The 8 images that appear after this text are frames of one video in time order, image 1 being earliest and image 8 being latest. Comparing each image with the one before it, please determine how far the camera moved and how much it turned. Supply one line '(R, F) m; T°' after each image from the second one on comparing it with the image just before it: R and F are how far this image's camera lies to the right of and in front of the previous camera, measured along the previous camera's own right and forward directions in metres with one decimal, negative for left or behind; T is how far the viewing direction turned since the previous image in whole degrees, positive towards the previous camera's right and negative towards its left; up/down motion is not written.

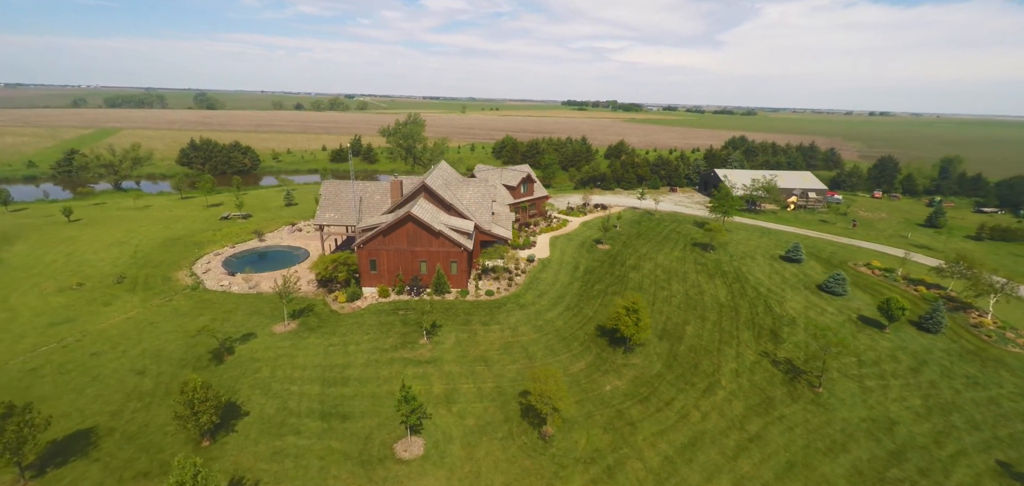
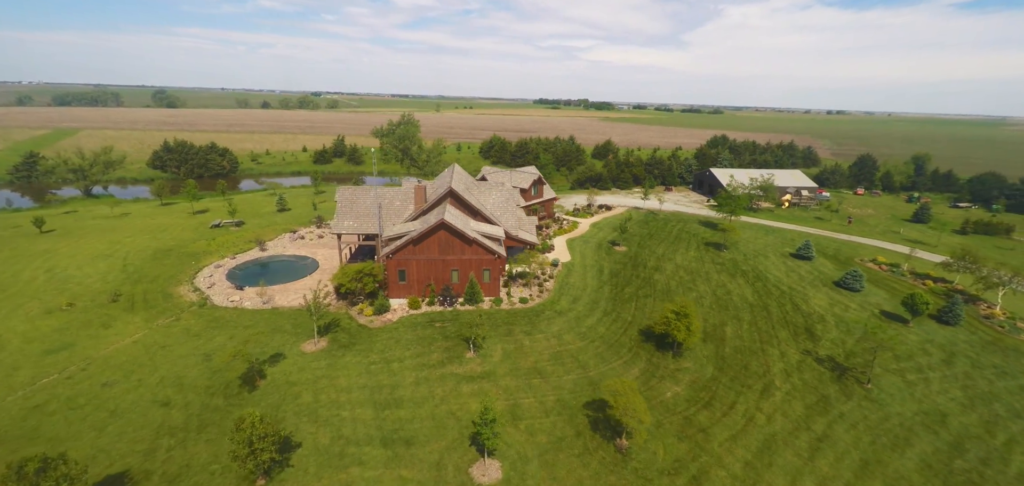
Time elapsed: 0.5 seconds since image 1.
(-5.0, +0.9) m; +4°
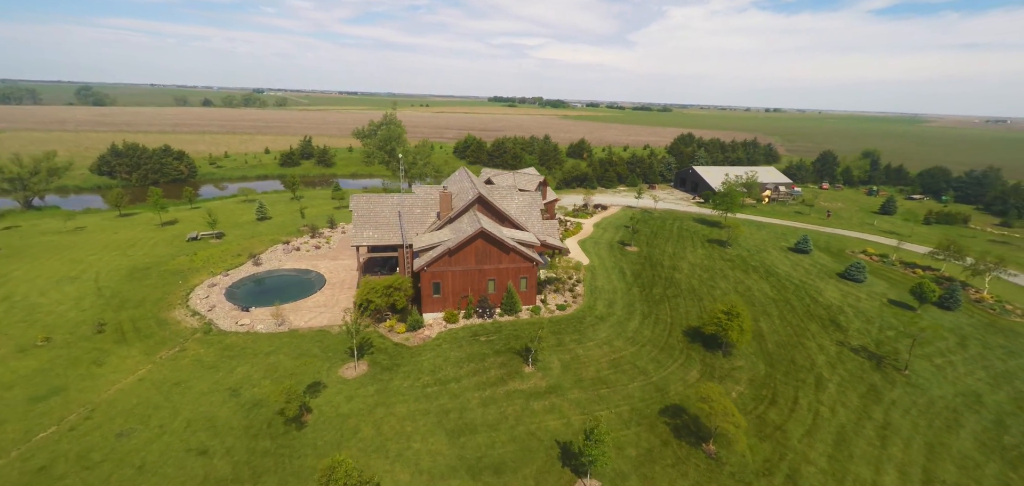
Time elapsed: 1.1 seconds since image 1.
(-6.2, +1.3) m; +6°
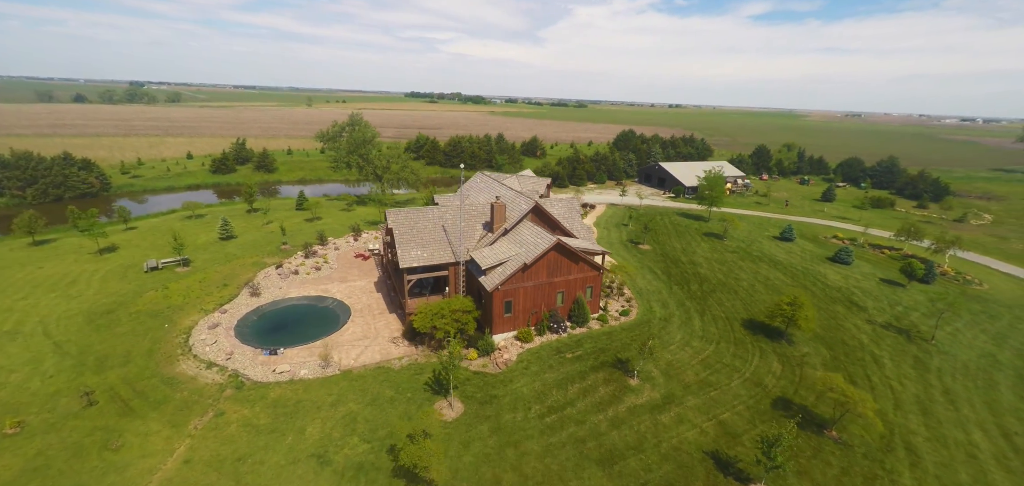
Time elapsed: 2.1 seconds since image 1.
(-10.4, +2.5) m; +11°
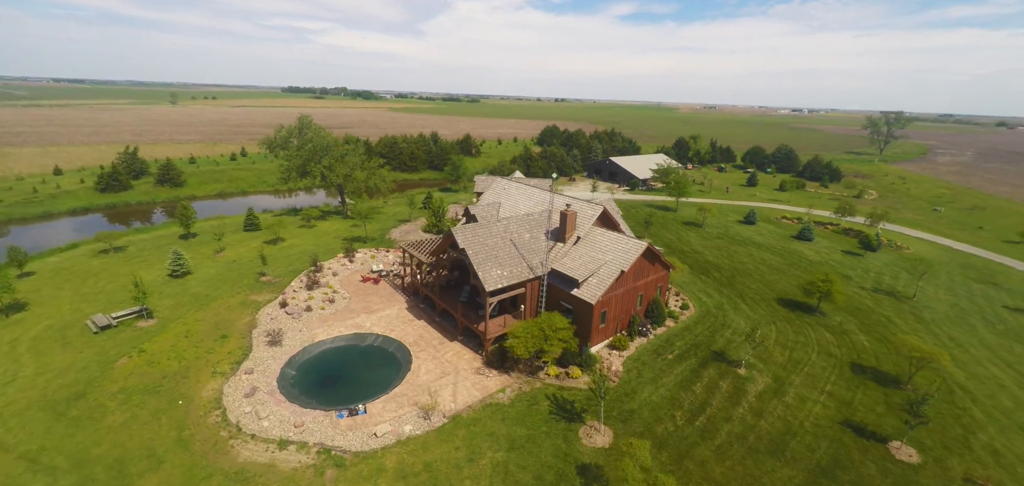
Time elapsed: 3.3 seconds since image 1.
(-12.3, +3.2) m; +14°
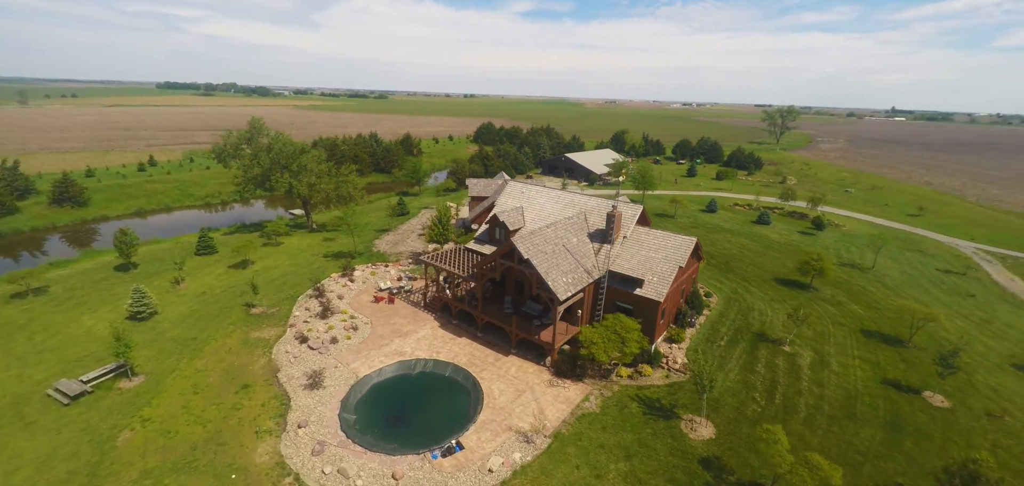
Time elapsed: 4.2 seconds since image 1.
(-9.1, +1.9) m; +11°
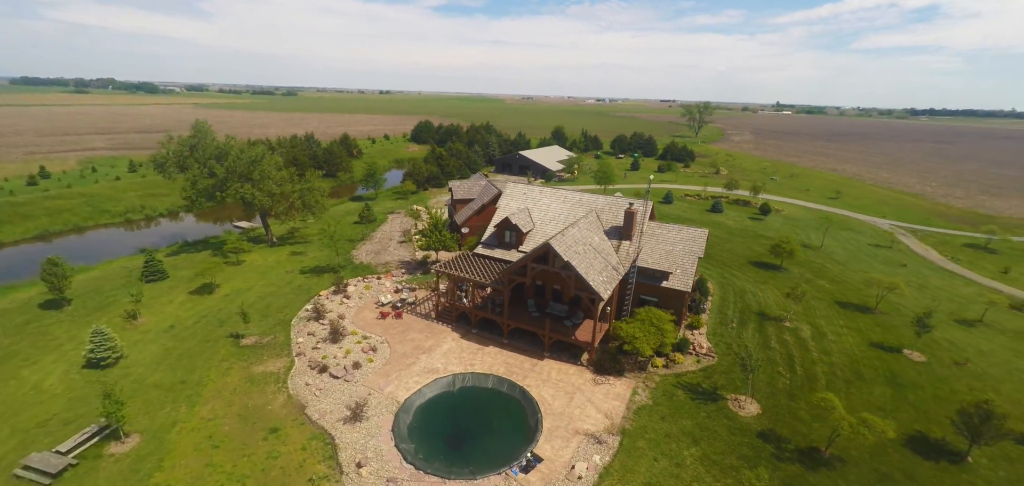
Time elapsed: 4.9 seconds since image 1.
(-6.7, +1.1) m; +10°
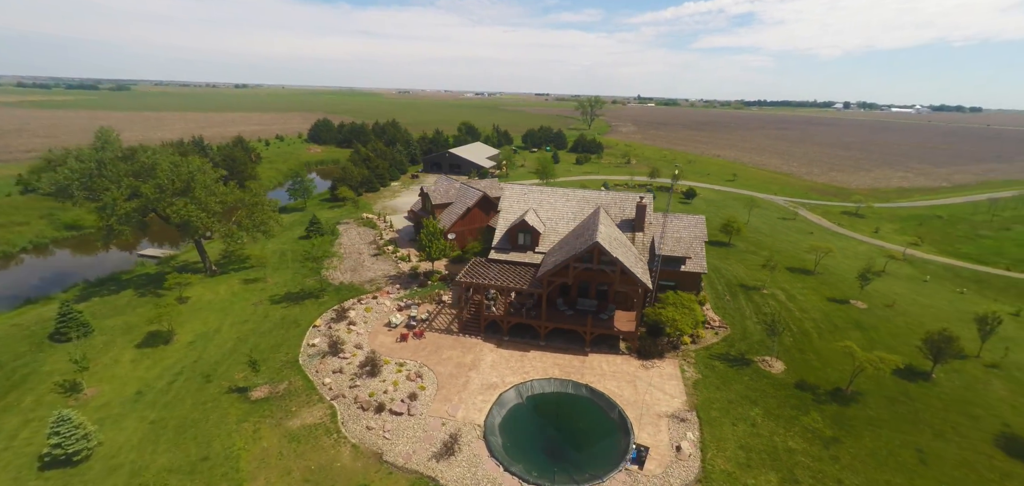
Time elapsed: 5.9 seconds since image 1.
(-9.6, +1.6) m; +14°
